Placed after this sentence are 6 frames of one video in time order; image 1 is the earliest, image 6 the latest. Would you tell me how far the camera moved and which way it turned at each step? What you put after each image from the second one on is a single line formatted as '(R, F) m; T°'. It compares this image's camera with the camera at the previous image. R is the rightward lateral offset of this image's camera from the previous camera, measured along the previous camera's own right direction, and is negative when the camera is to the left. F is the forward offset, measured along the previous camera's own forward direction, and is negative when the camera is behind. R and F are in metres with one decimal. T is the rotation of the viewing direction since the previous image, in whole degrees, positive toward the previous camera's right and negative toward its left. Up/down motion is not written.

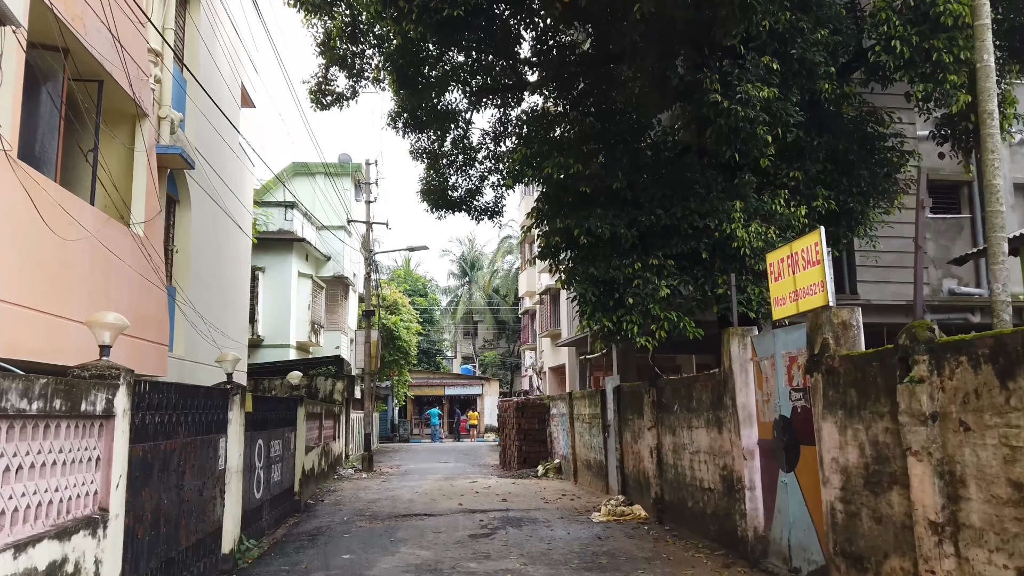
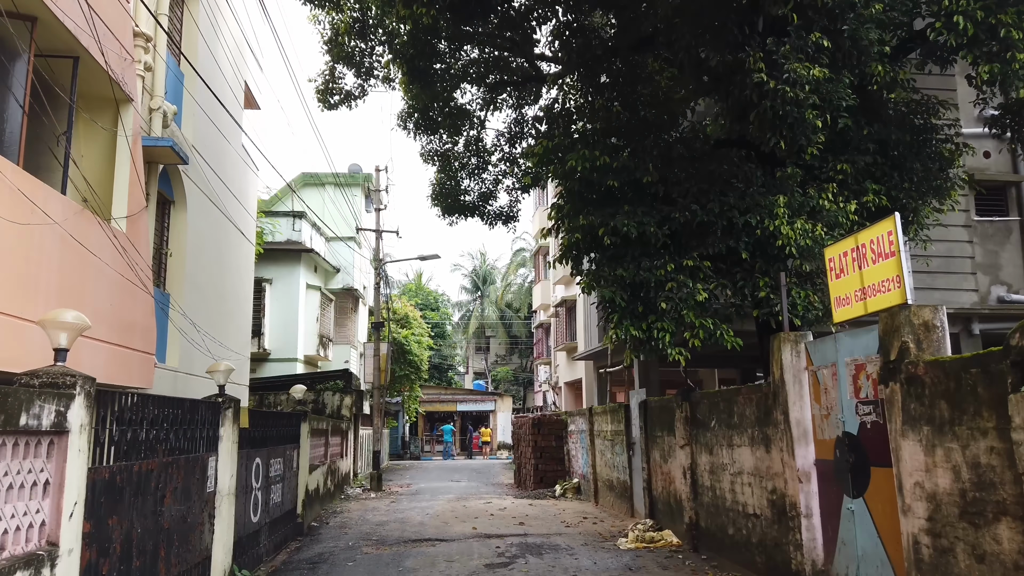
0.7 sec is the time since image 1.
(-0.1, +0.8) m; -1°
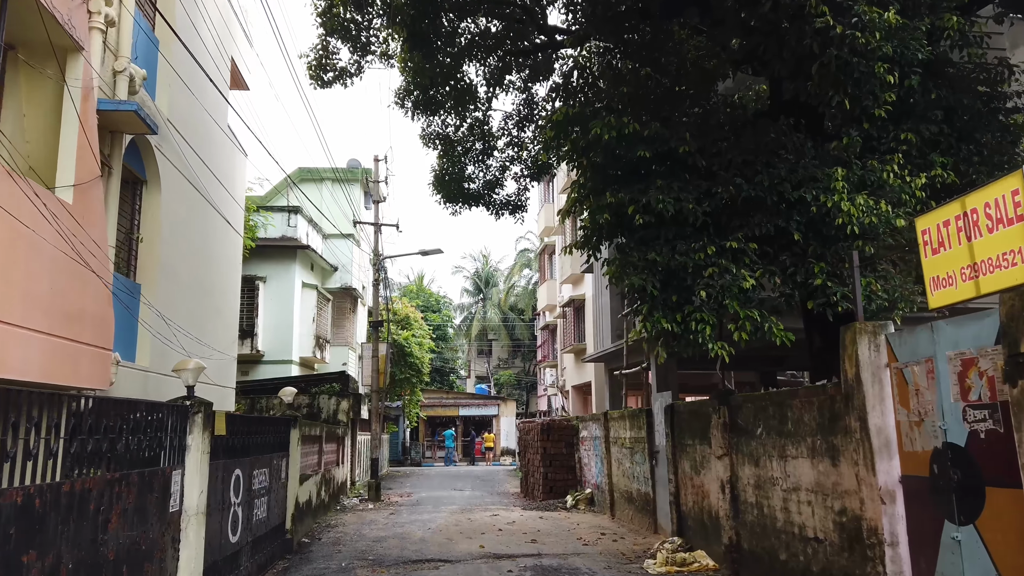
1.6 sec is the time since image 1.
(-0.1, +1.1) m; 0°
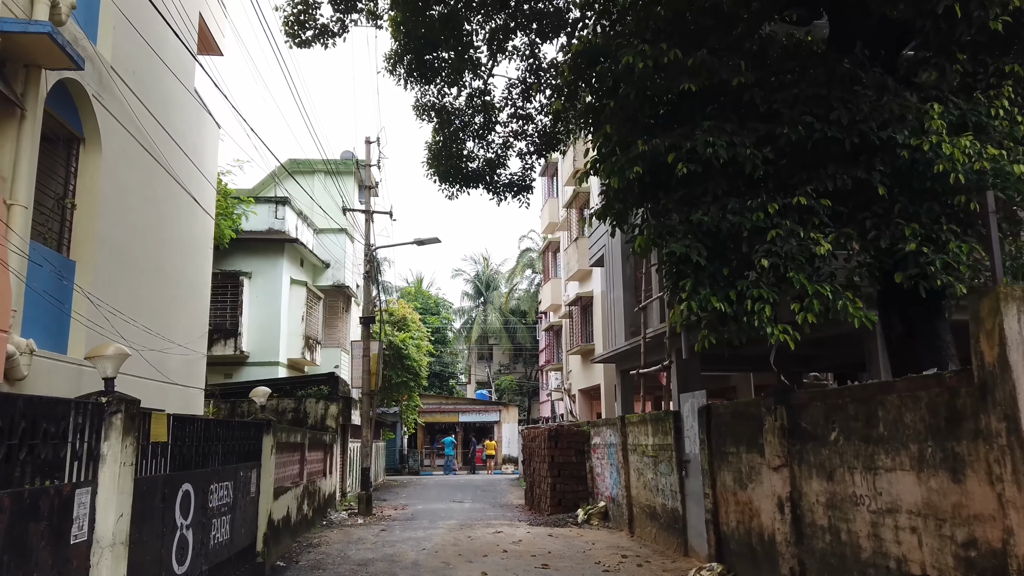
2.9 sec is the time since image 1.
(-0.1, +1.4) m; 0°
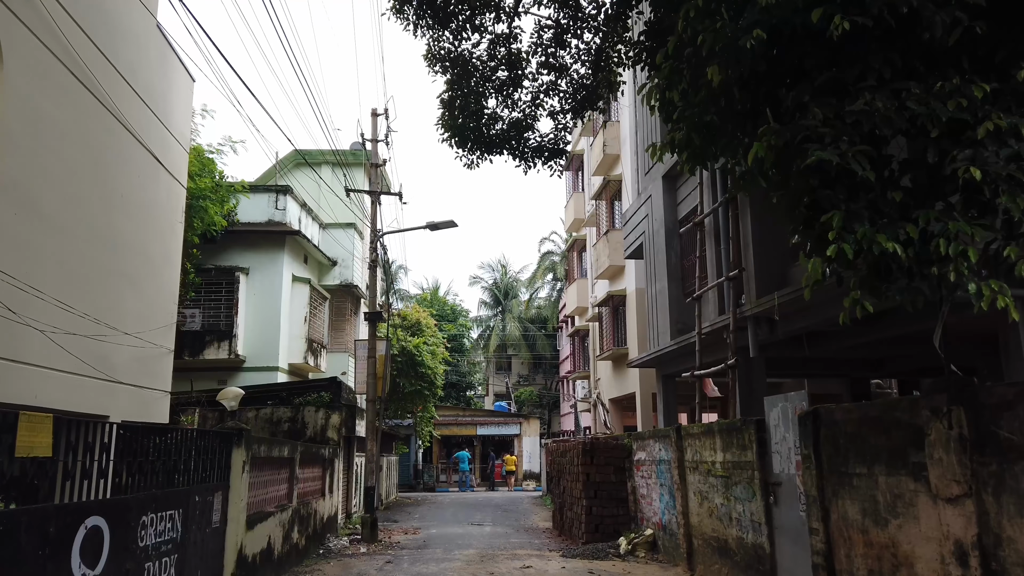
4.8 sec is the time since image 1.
(-0.2, +2.0) m; -1°
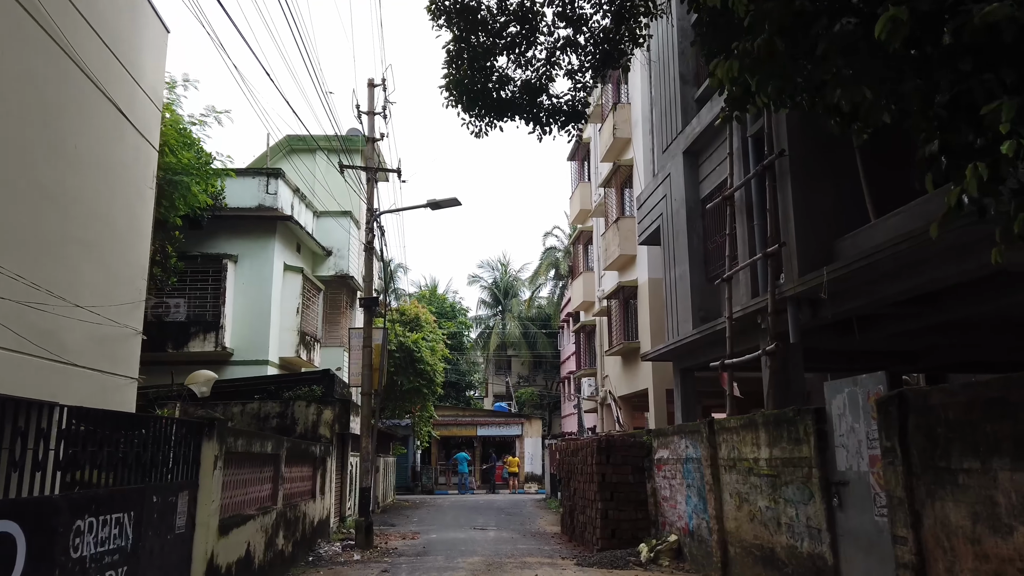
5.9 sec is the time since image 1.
(-0.2, +1.0) m; 0°
